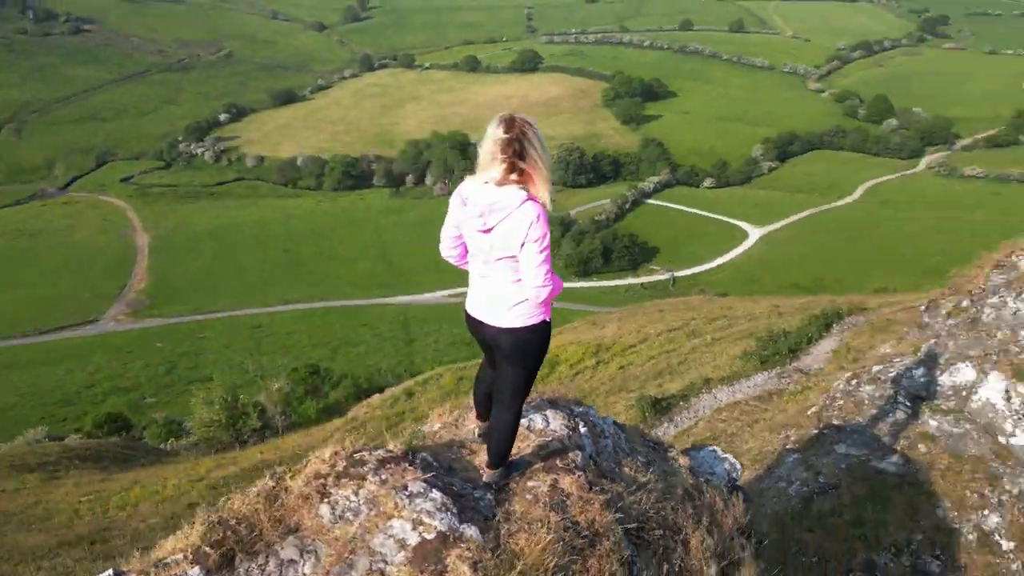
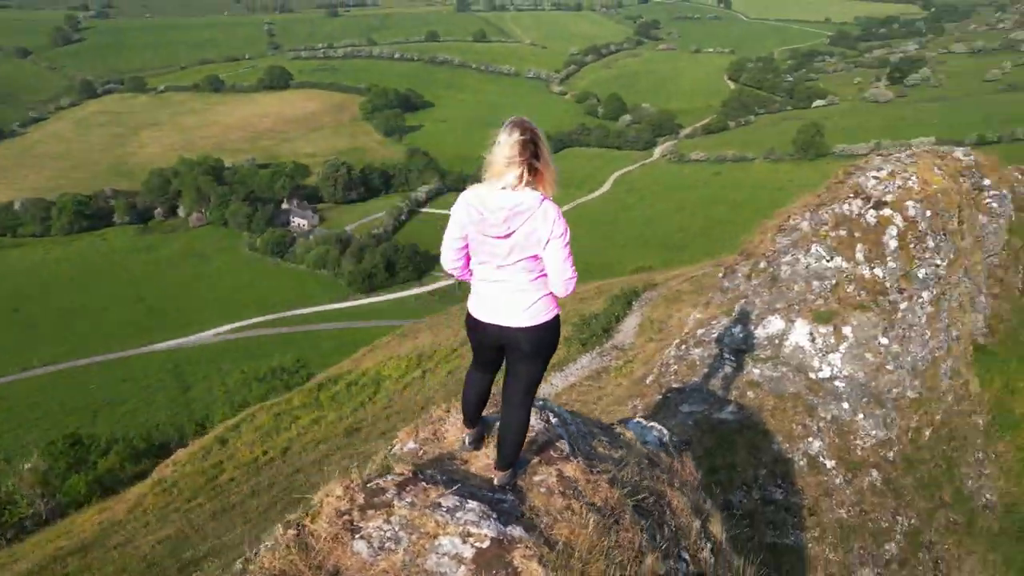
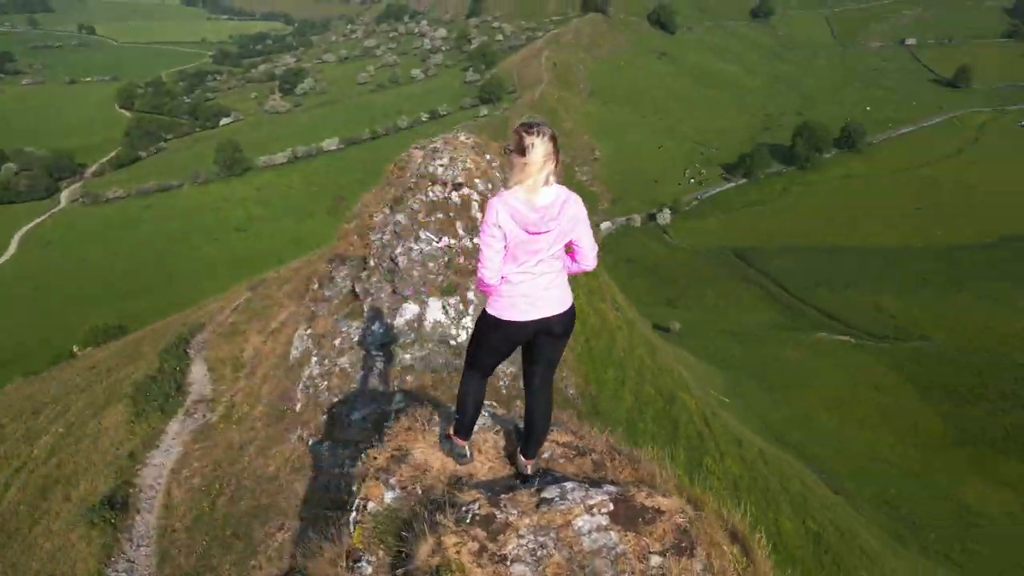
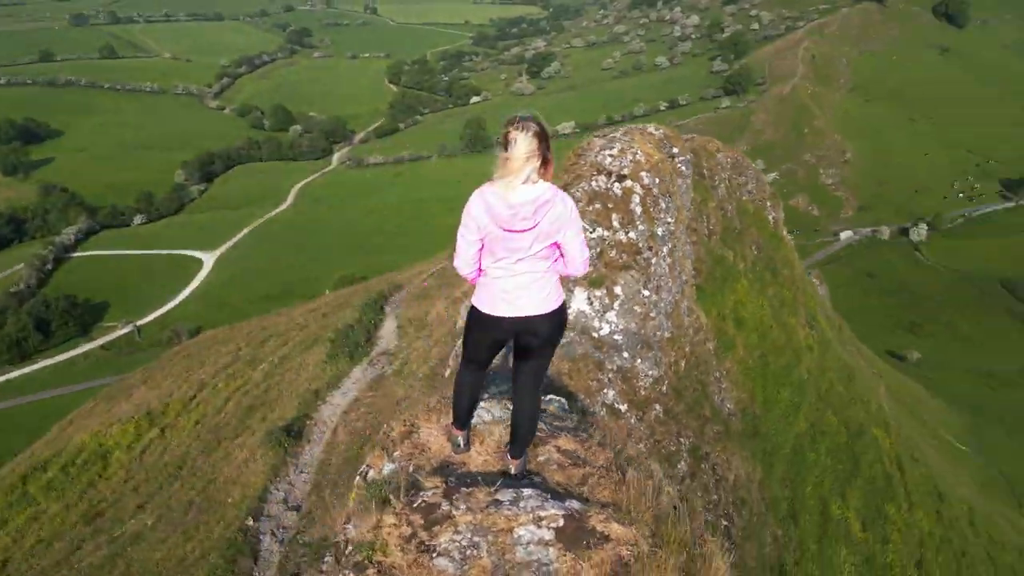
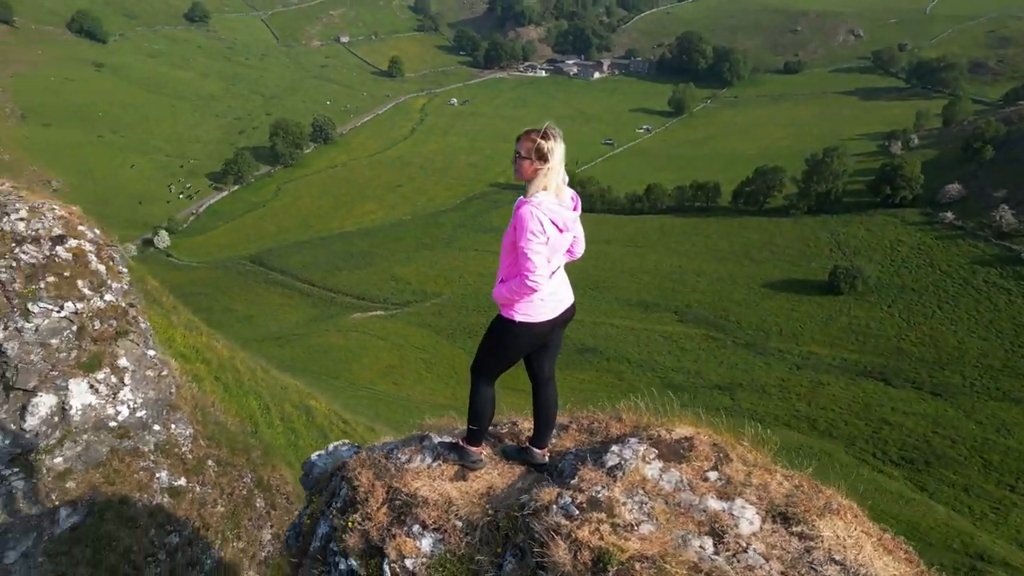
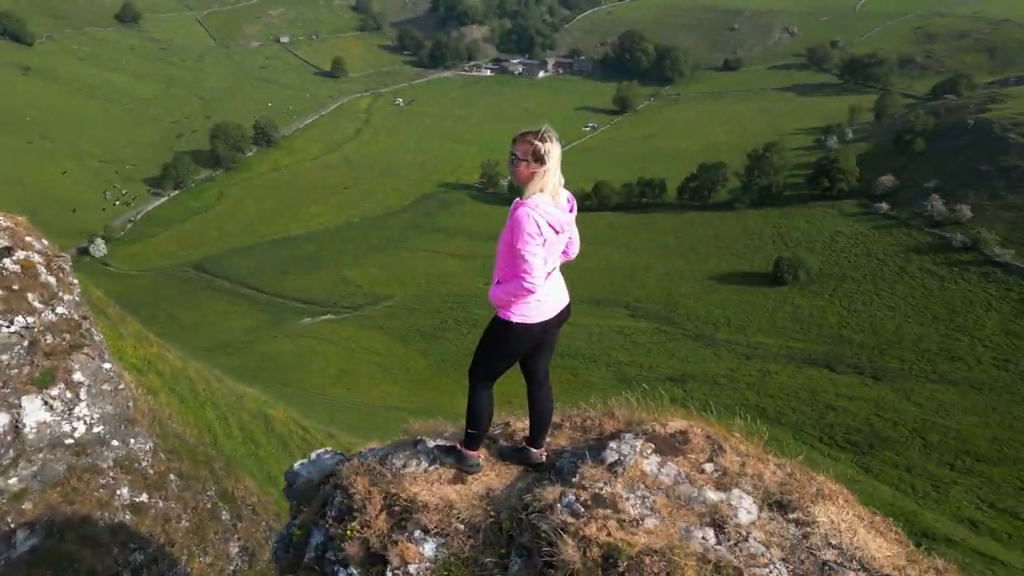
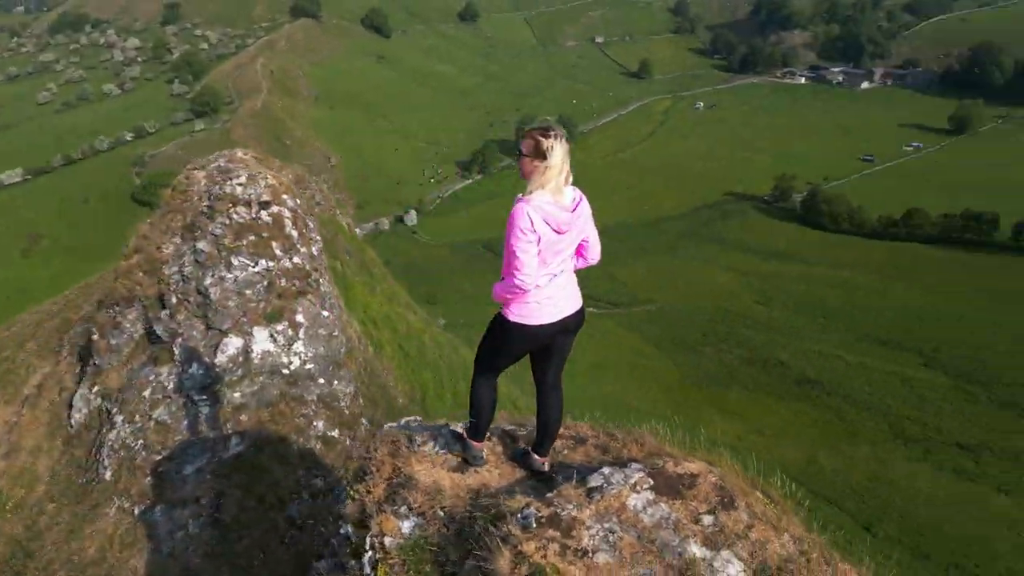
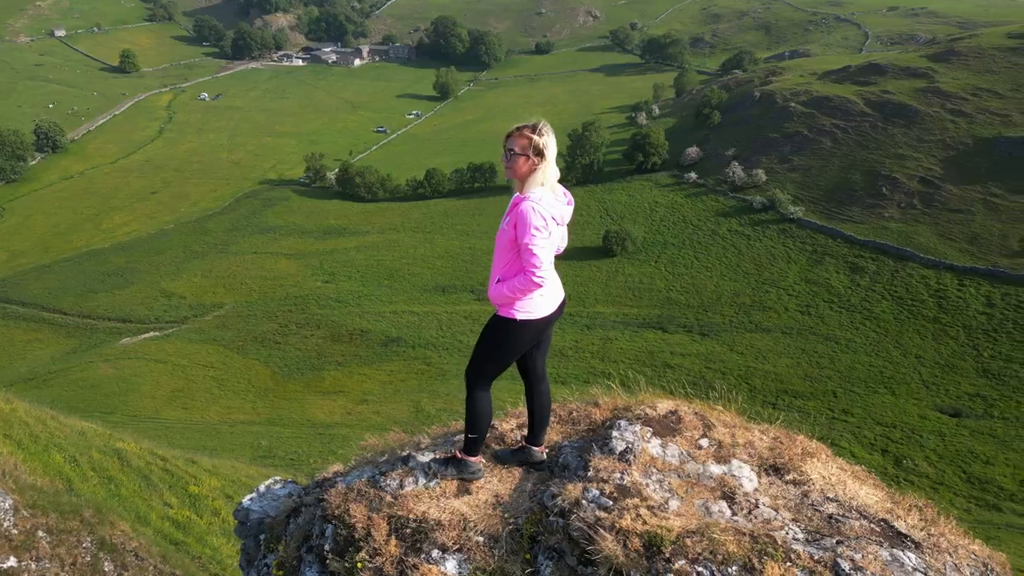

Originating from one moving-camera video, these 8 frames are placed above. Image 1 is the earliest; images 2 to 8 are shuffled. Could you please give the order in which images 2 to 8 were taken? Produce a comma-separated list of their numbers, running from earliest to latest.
2, 4, 3, 7, 6, 8, 5
